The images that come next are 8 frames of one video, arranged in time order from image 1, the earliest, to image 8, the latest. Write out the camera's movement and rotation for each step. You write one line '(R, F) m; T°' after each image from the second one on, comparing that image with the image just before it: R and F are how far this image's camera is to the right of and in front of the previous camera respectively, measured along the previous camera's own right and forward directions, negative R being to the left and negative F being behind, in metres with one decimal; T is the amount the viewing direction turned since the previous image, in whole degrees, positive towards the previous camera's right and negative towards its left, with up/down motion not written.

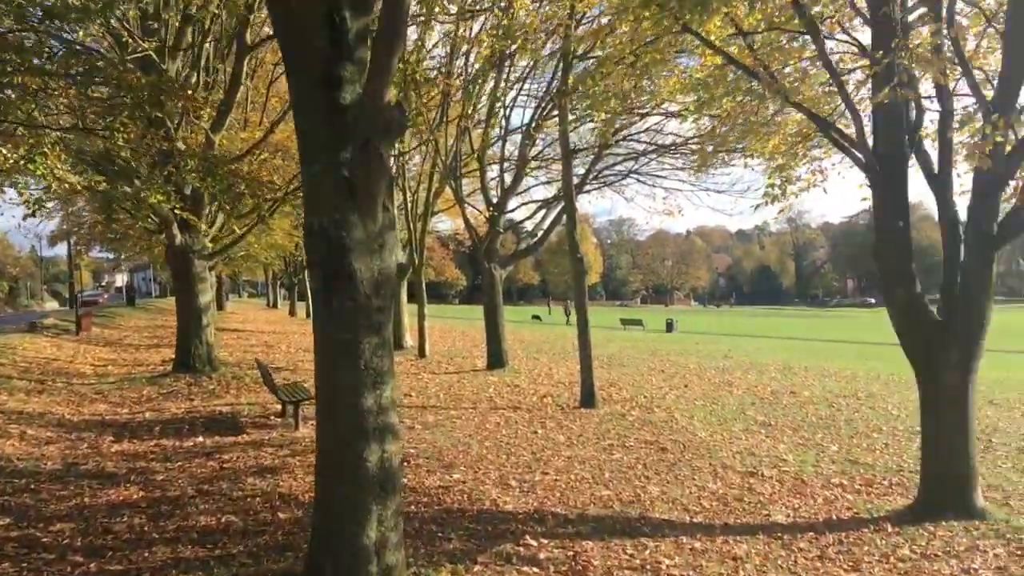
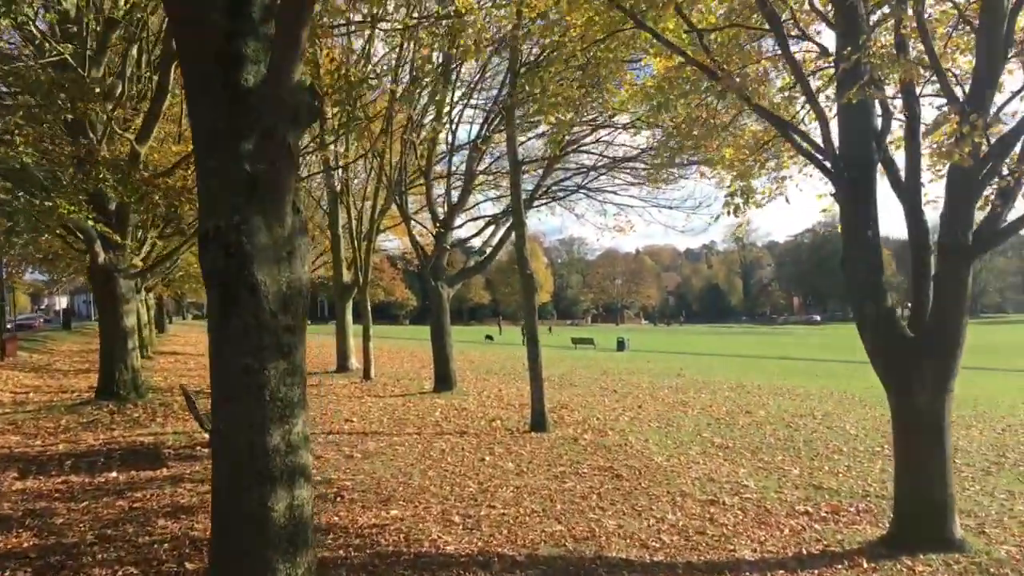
(+0.1, +0.6) m; +3°
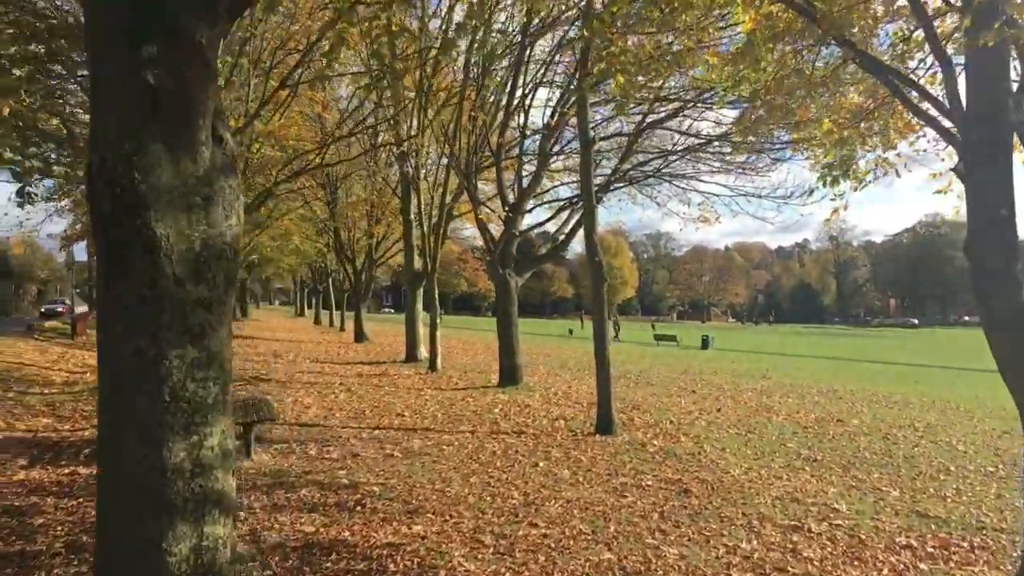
(+0.2, +1.0) m; -5°
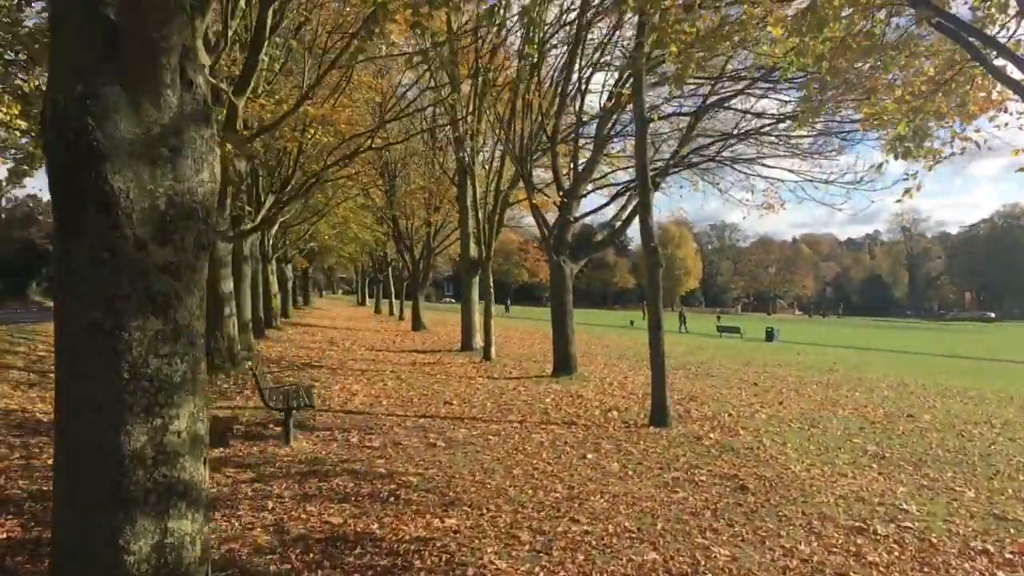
(+0.1, +0.3) m; -4°
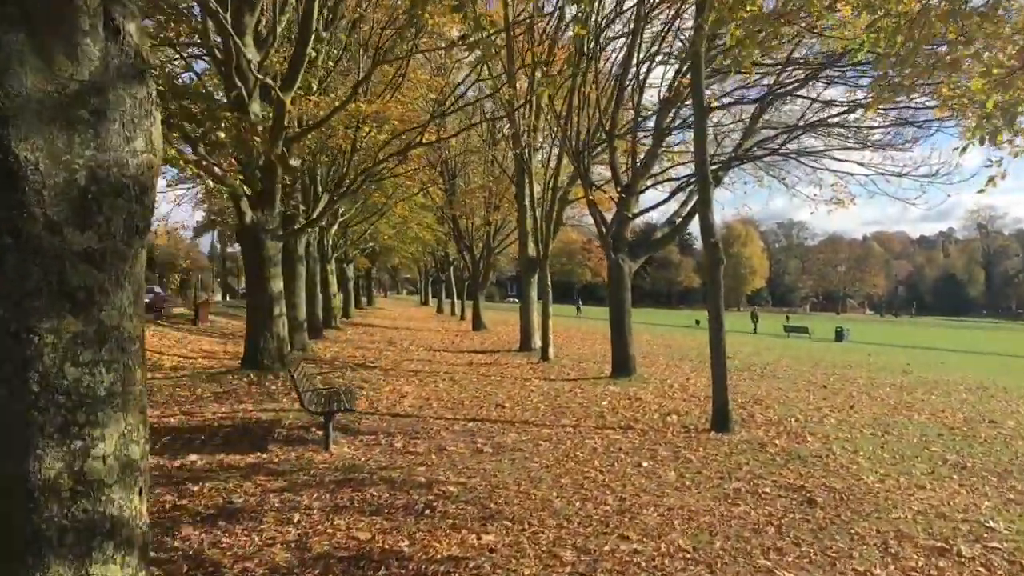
(+0.1, +0.4) m; -4°
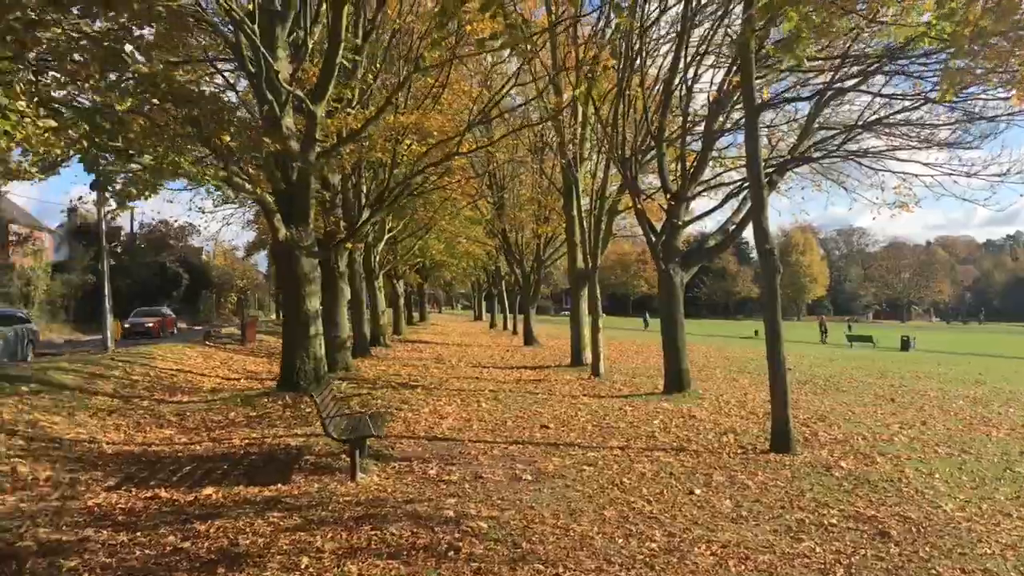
(+0.1, +0.5) m; -3°
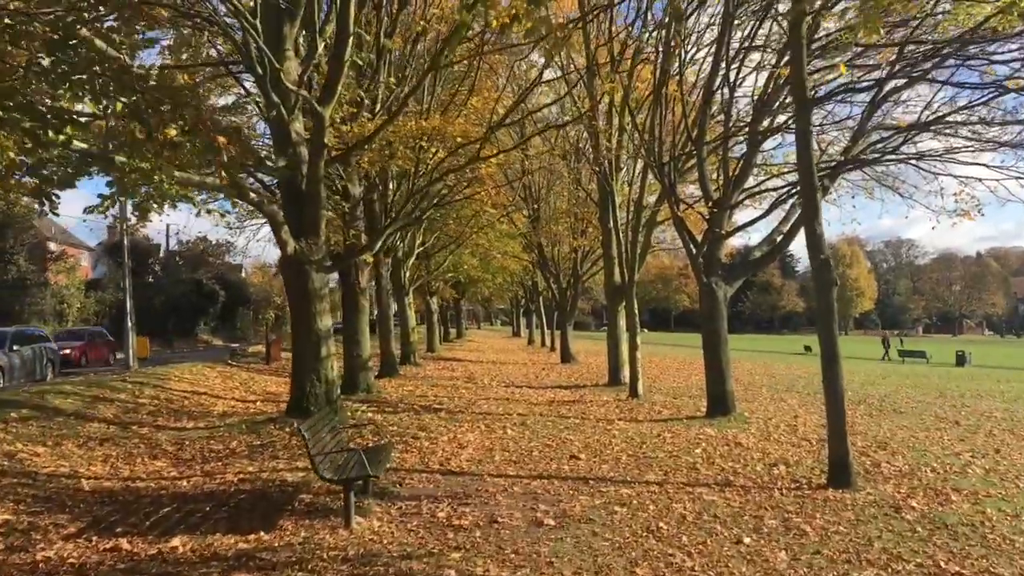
(+0.1, +0.9) m; -2°
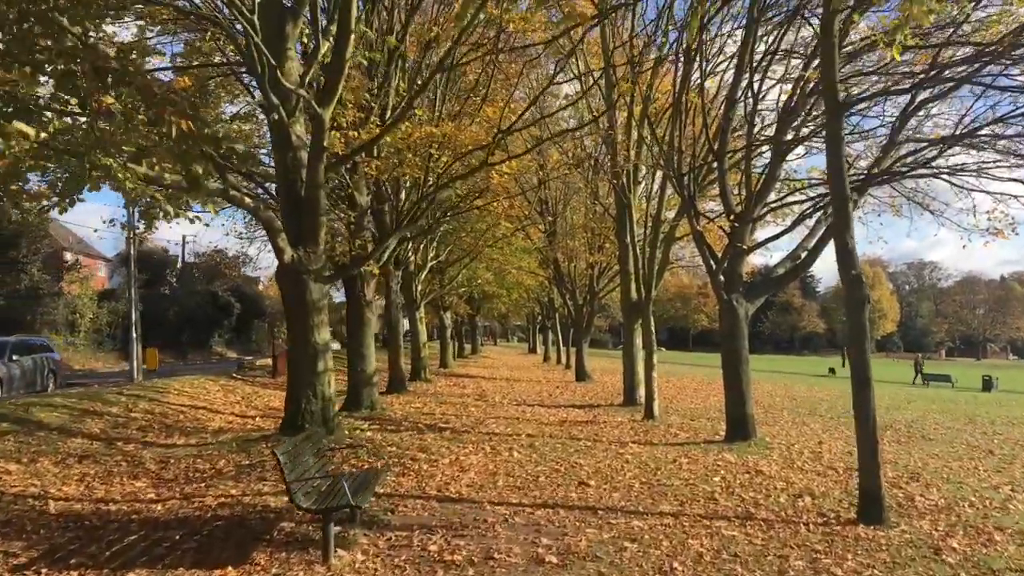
(+0.1, +0.6) m; -1°
